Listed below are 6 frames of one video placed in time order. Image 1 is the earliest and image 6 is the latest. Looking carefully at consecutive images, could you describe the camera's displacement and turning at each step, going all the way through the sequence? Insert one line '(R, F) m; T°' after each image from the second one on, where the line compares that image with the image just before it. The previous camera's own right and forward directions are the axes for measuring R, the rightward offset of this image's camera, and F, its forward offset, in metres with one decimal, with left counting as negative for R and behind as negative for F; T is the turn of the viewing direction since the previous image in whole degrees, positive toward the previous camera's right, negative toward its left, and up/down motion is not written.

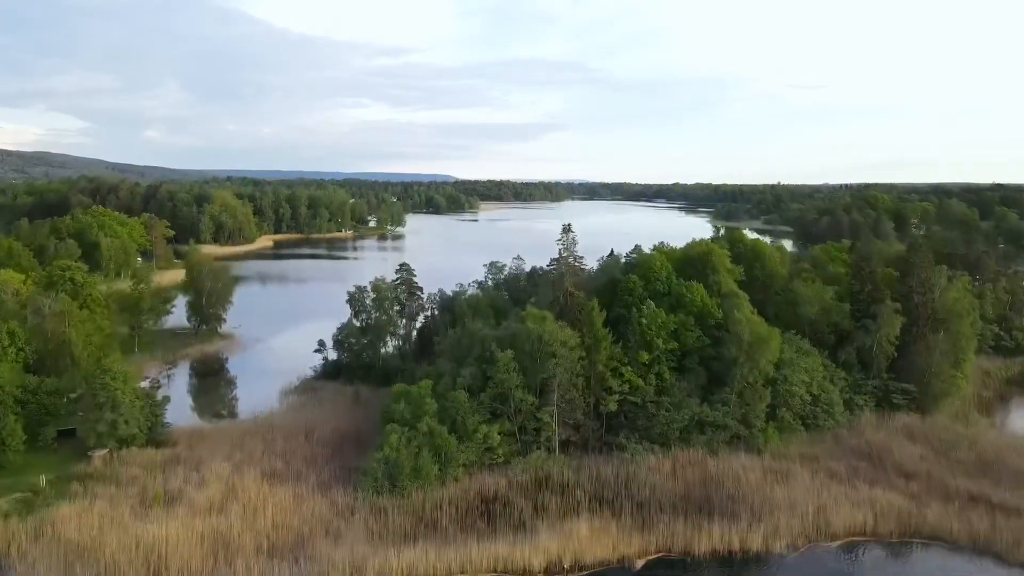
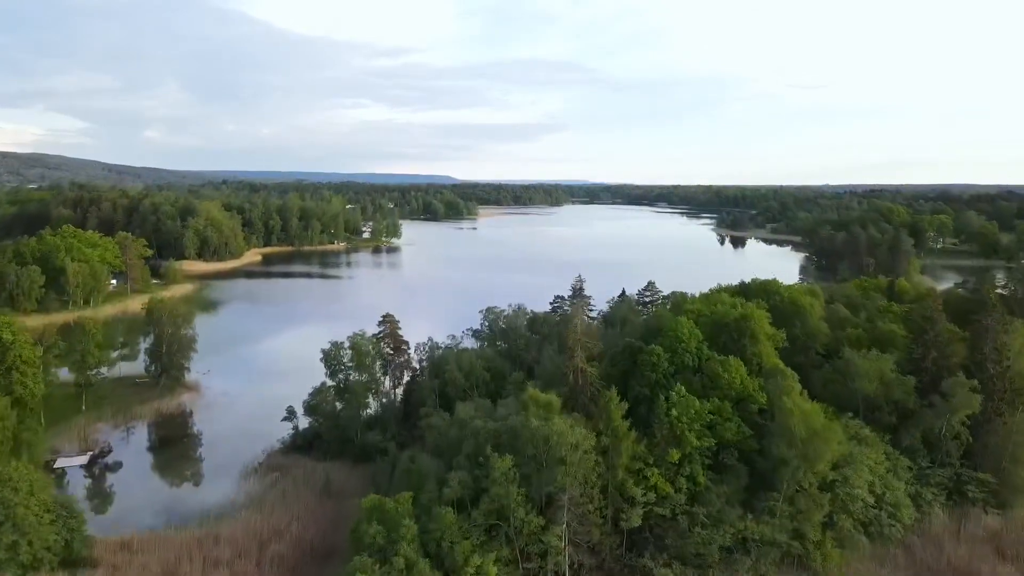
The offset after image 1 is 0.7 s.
(0.0, +1.8) m; 0°
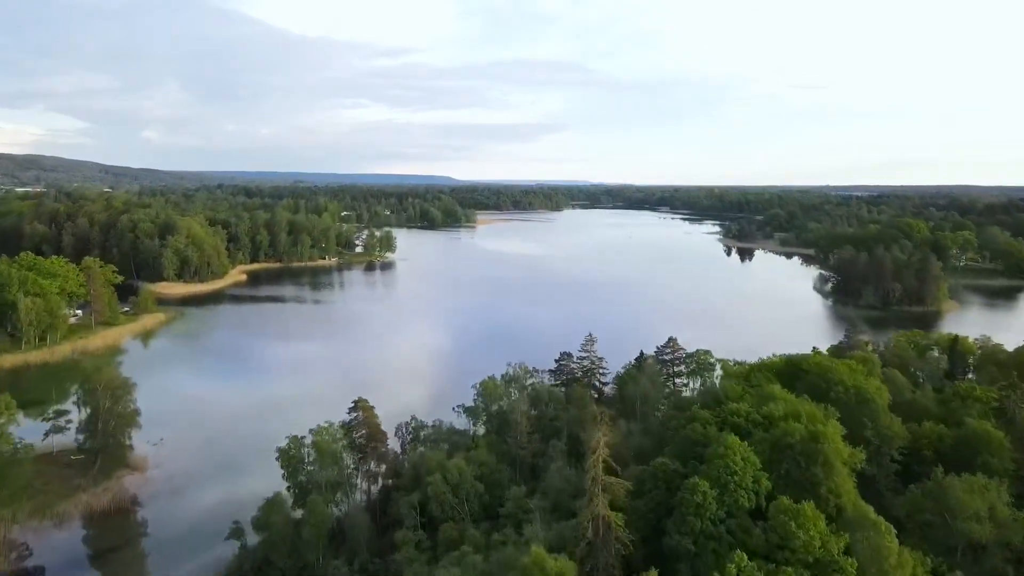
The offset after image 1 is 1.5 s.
(0.0, +2.1) m; 0°
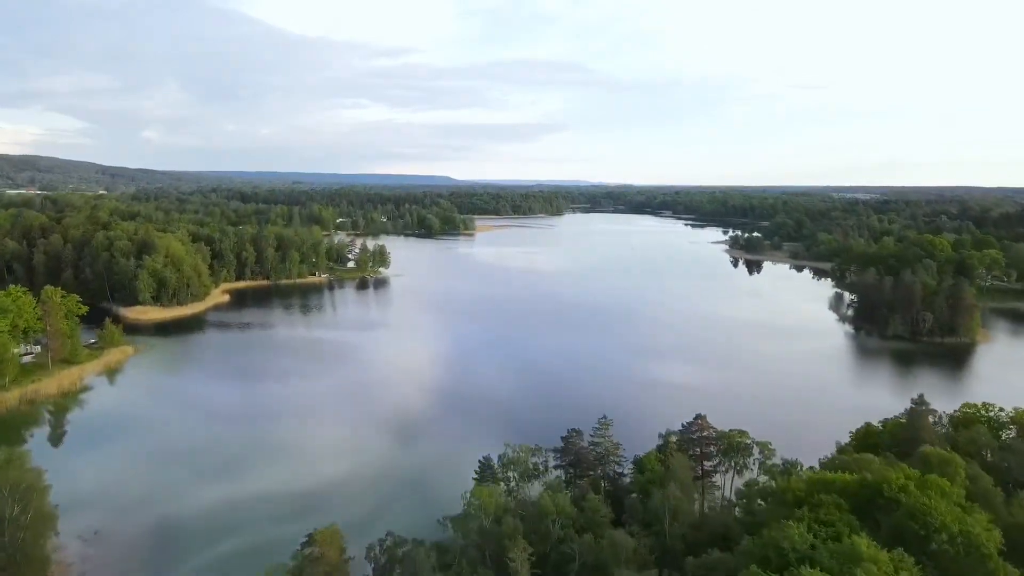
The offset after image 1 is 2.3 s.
(0.0, +2.1) m; 0°
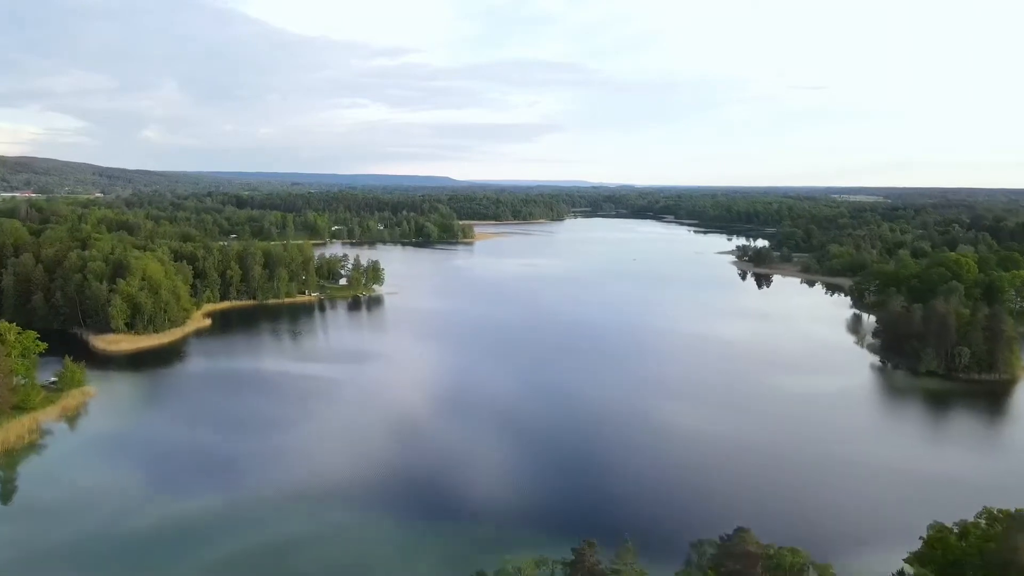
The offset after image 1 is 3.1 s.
(0.0, +2.1) m; 0°
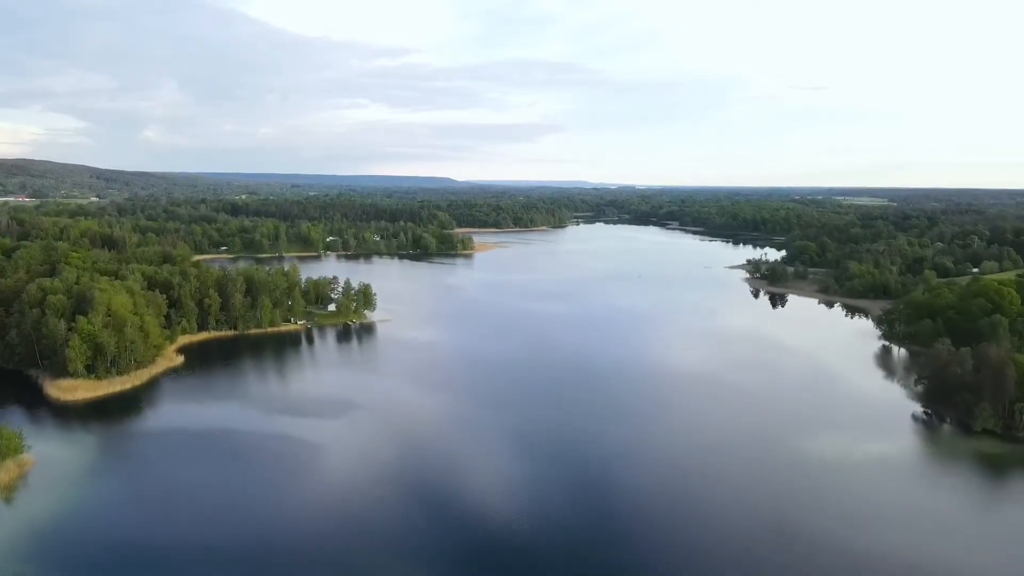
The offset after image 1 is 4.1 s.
(0.0, +2.8) m; 0°
